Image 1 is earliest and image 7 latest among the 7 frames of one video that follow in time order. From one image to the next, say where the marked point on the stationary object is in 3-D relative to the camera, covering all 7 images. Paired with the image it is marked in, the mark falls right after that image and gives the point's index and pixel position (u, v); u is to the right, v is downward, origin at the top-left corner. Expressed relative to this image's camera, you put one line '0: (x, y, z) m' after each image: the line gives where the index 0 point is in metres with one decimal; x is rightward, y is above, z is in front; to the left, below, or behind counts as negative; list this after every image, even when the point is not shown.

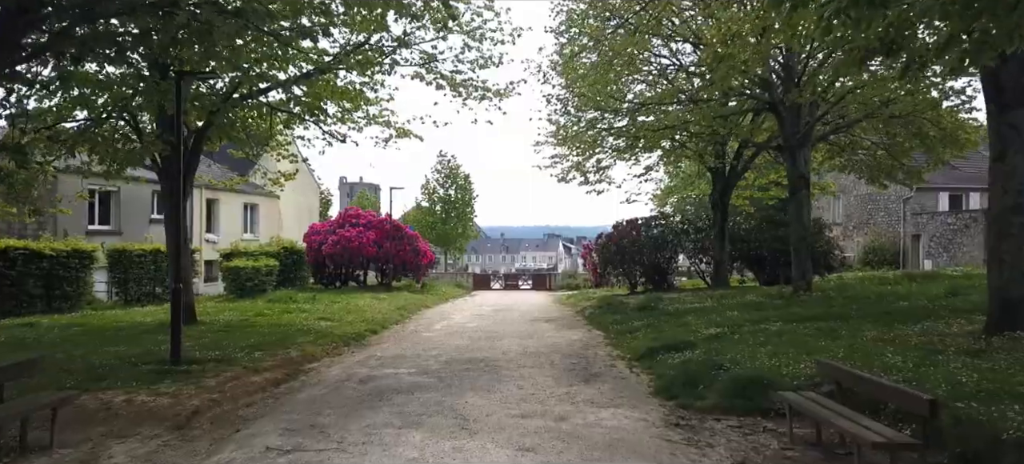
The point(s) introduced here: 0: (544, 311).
0: (+0.8, -2.1, +18.9) m
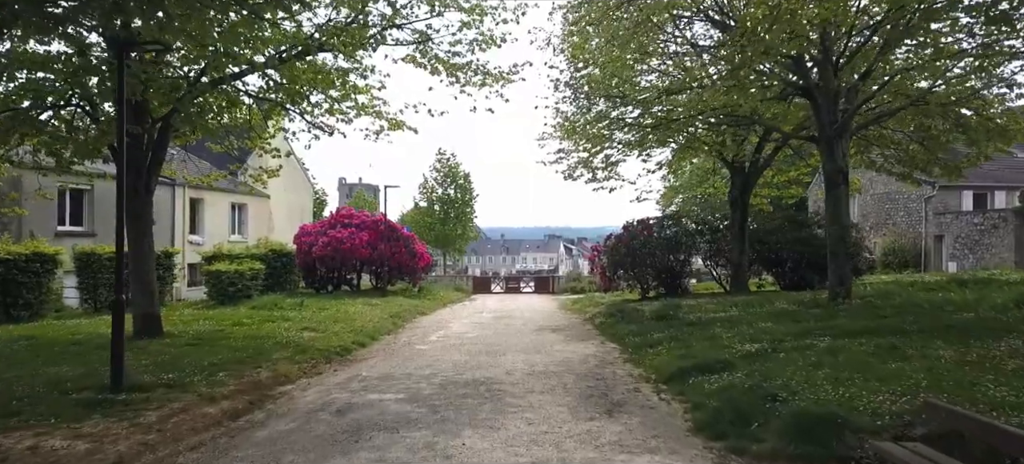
0: (+0.9, -2.2, +17.5) m
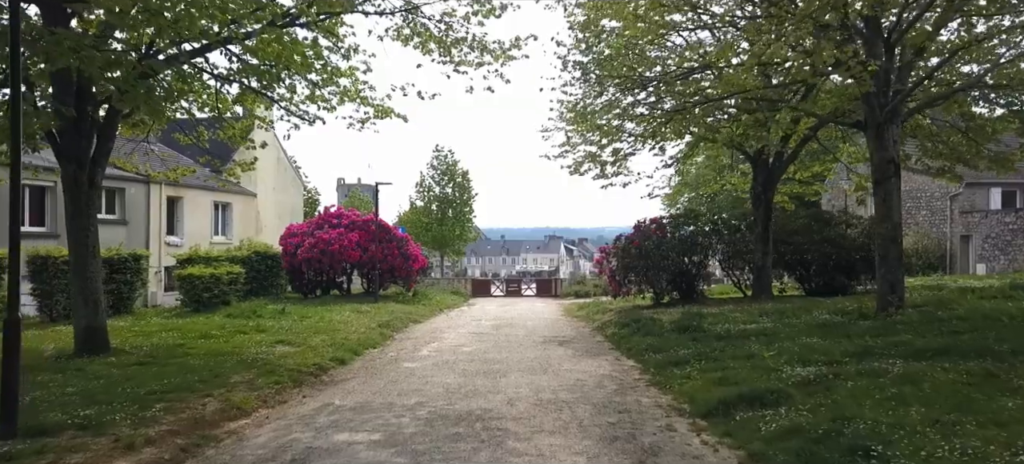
0: (+0.9, -2.2, +15.9) m
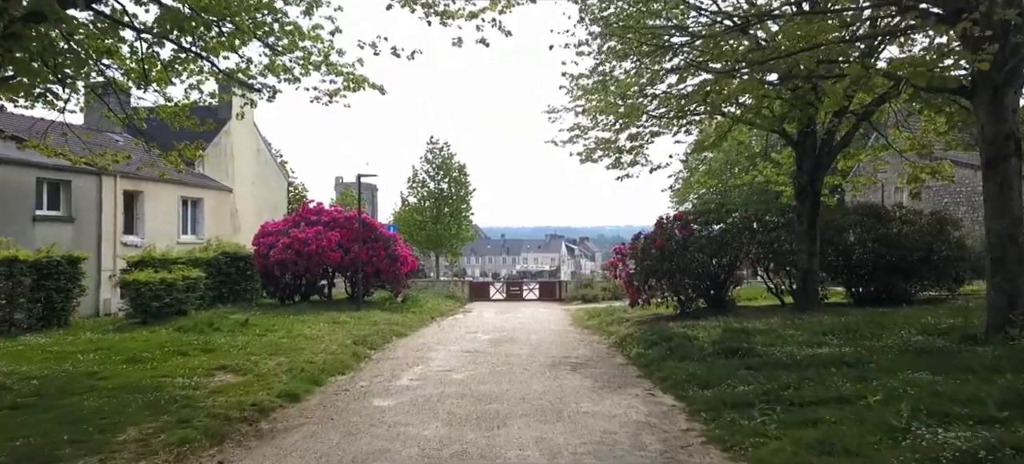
0: (+1.0, -2.1, +13.4) m
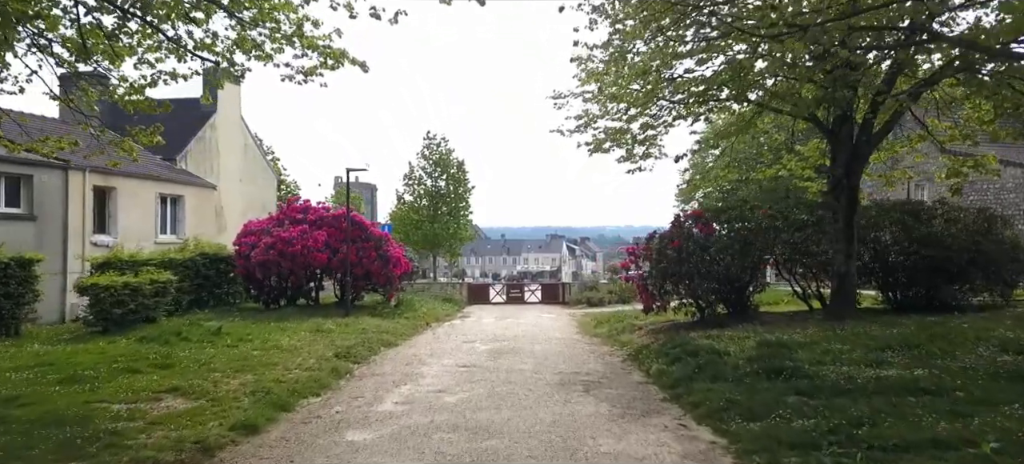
0: (+1.0, -2.1, +11.9) m
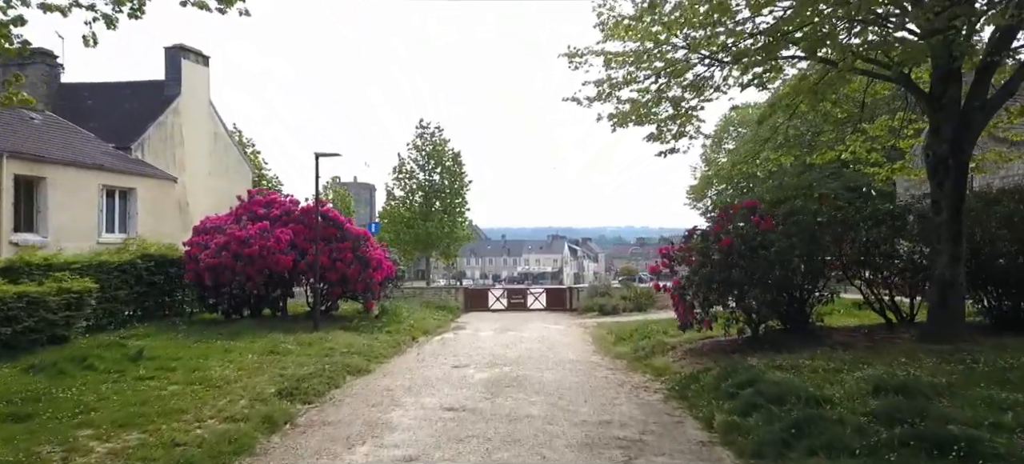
0: (+1.0, -2.0, +9.0) m
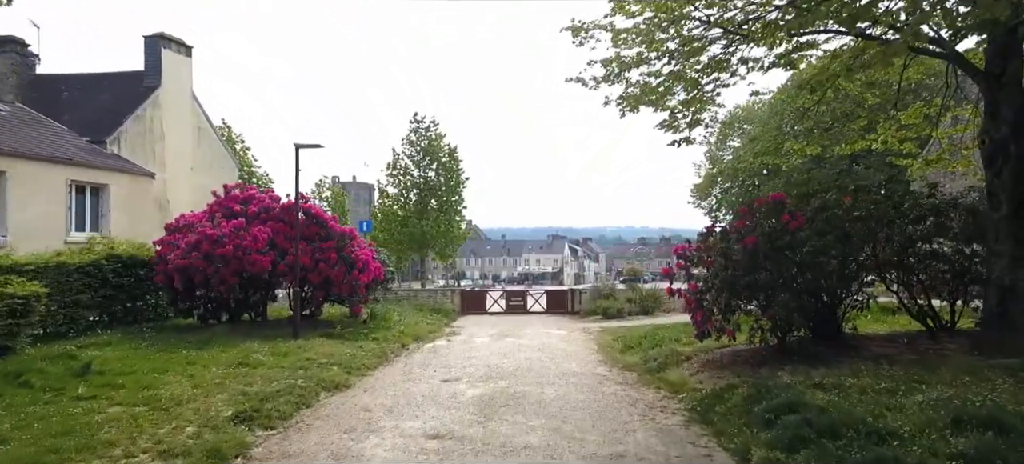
0: (+1.0, -2.0, +7.8) m
